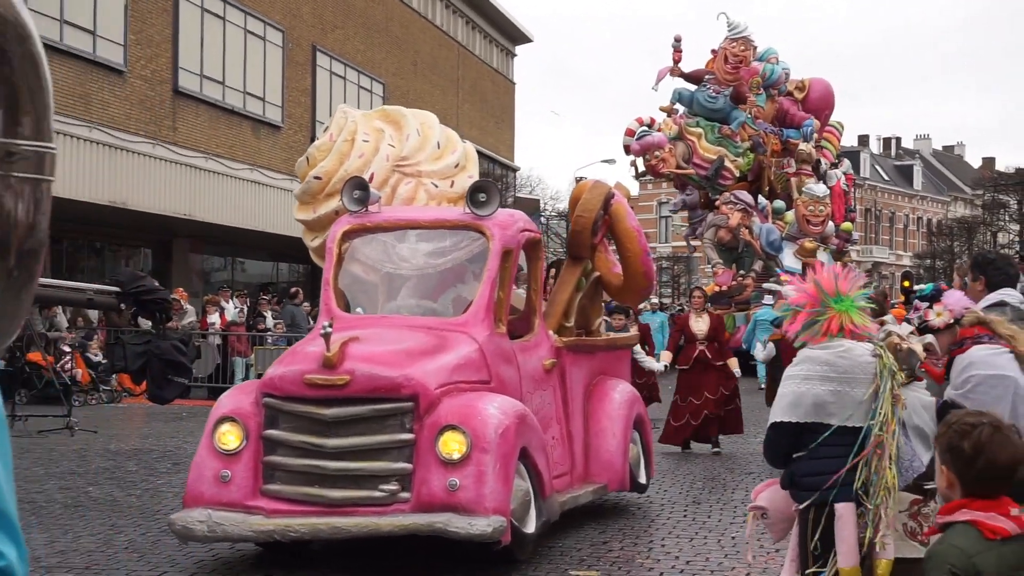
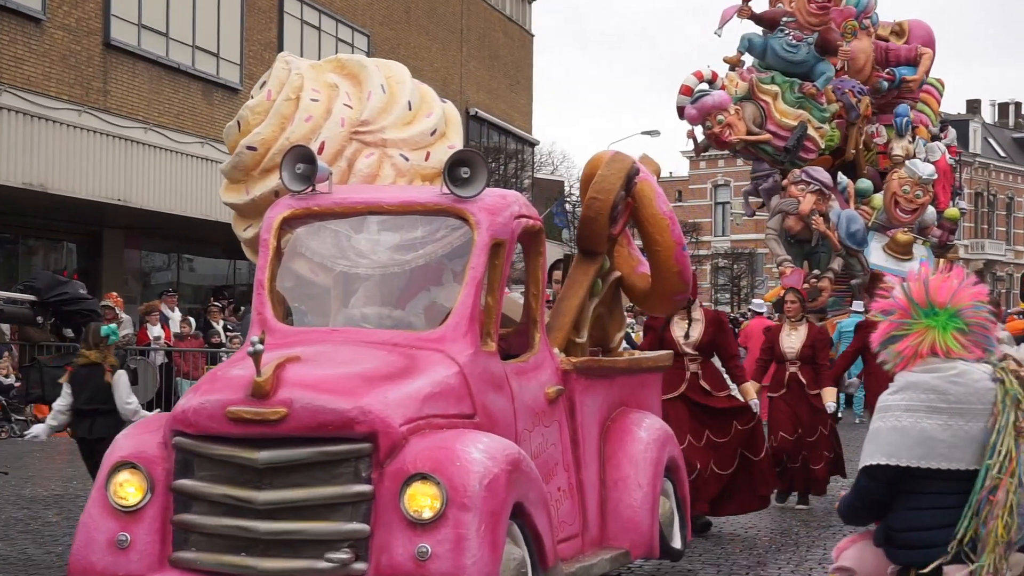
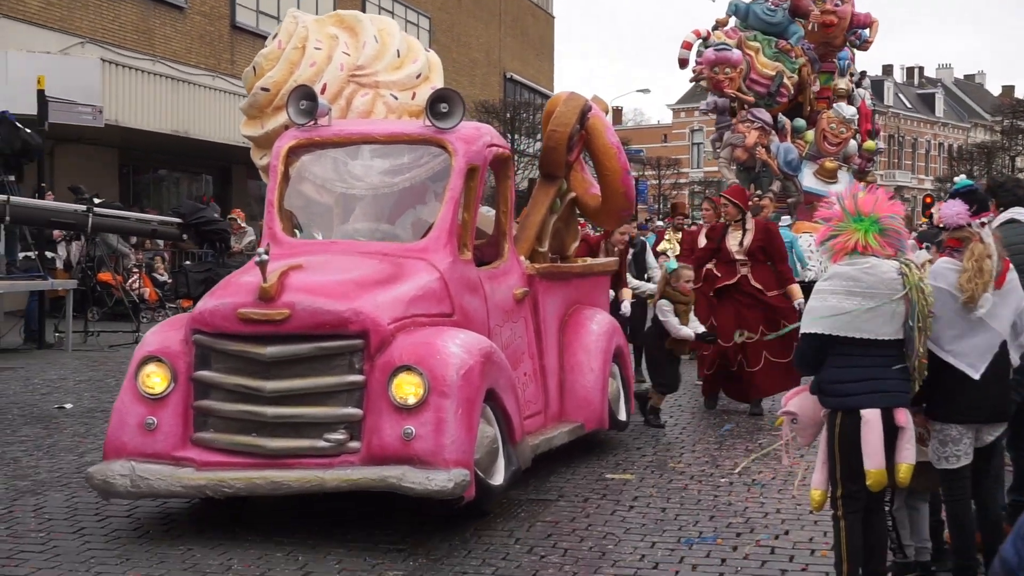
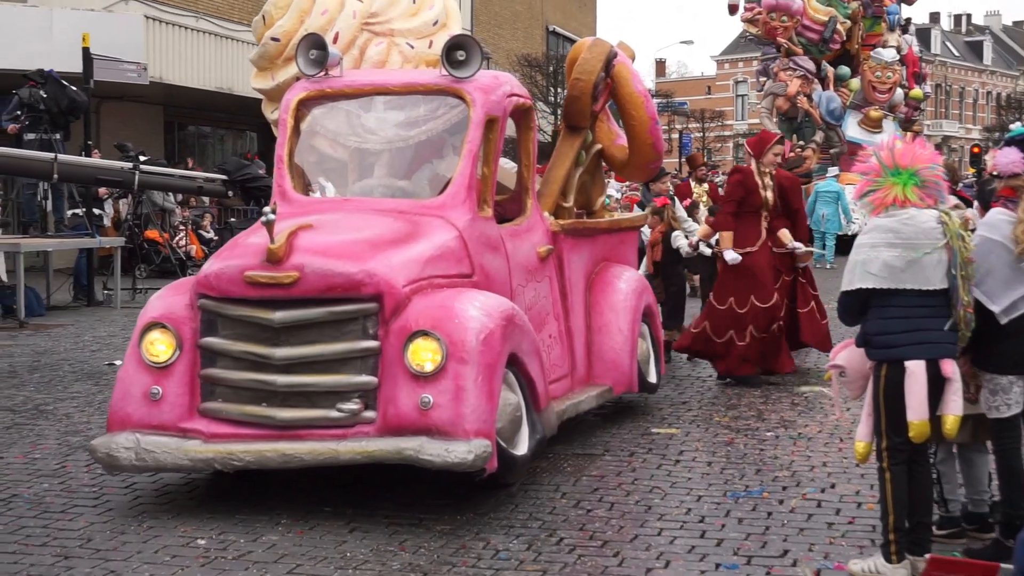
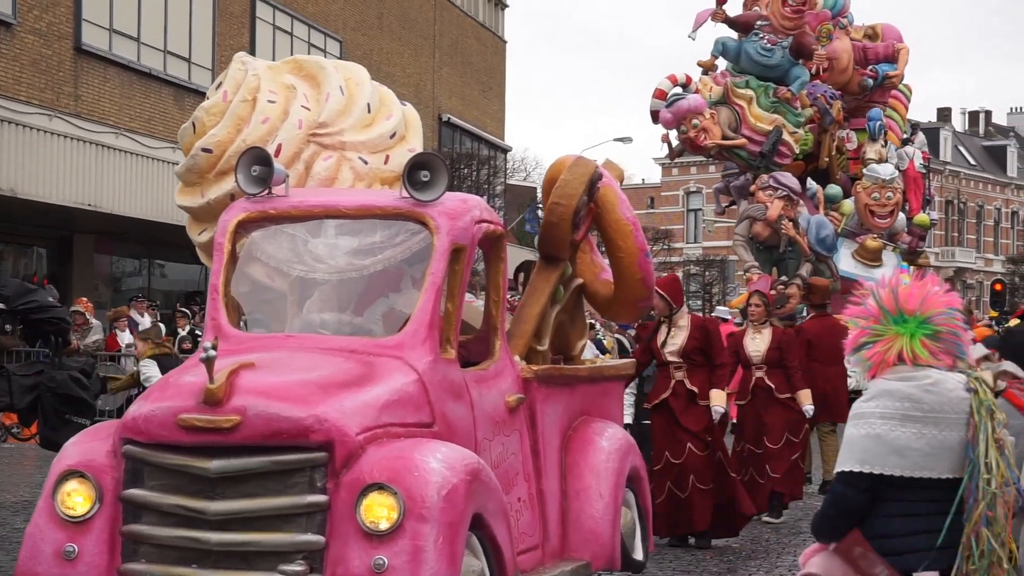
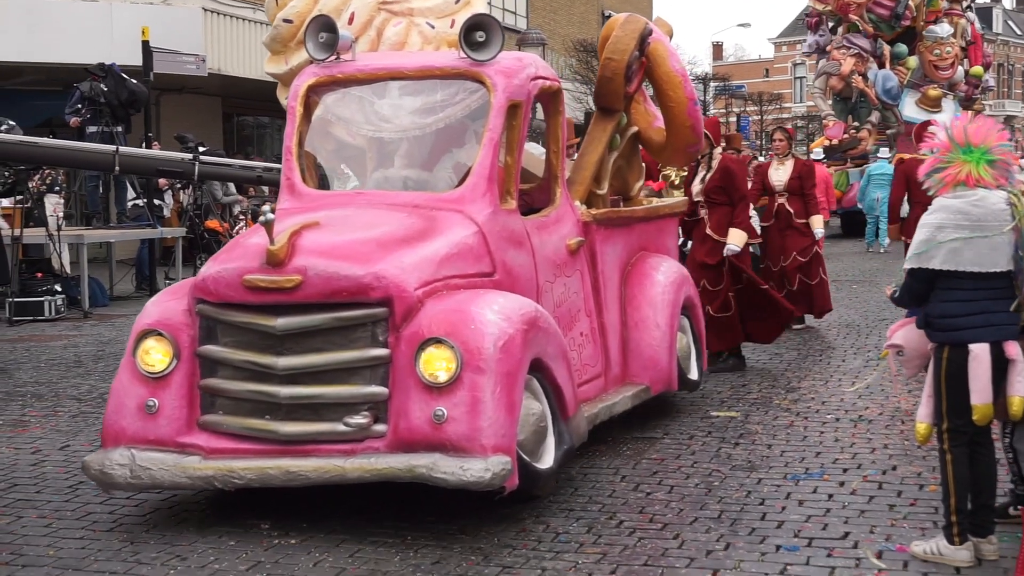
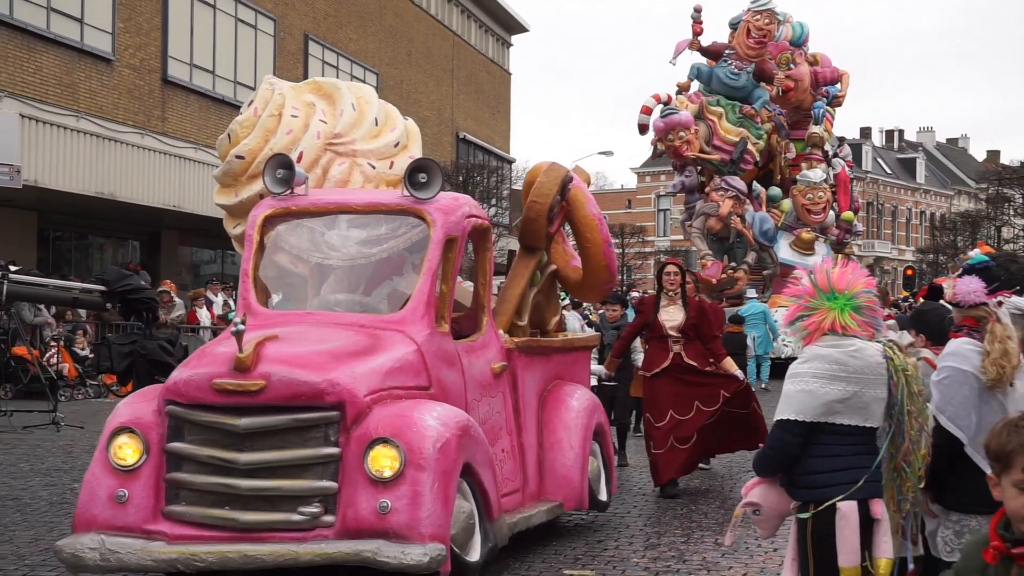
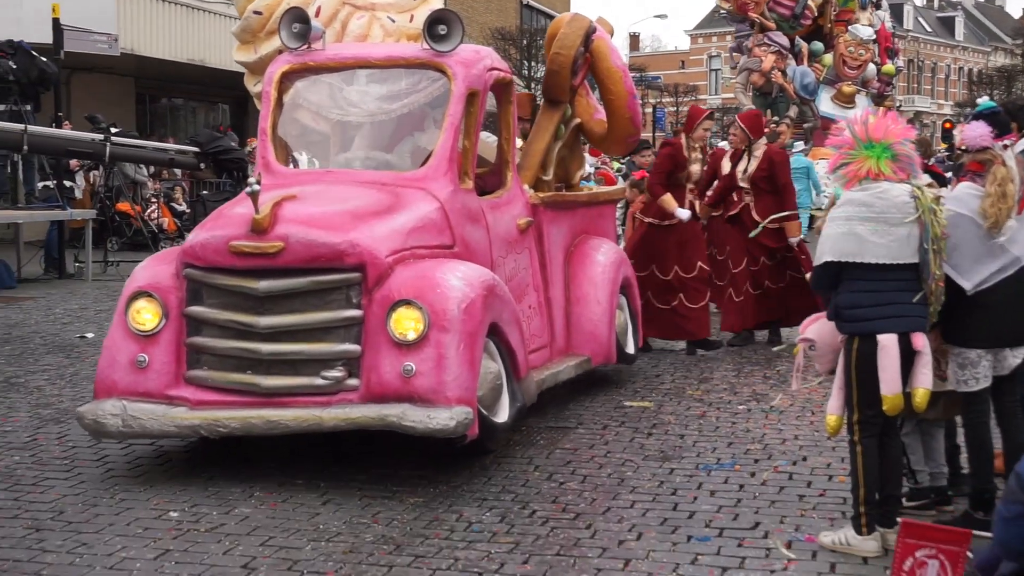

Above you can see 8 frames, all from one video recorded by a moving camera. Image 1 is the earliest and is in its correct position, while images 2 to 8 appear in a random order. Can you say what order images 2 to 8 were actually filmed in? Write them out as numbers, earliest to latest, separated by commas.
2, 5, 7, 3, 8, 4, 6
